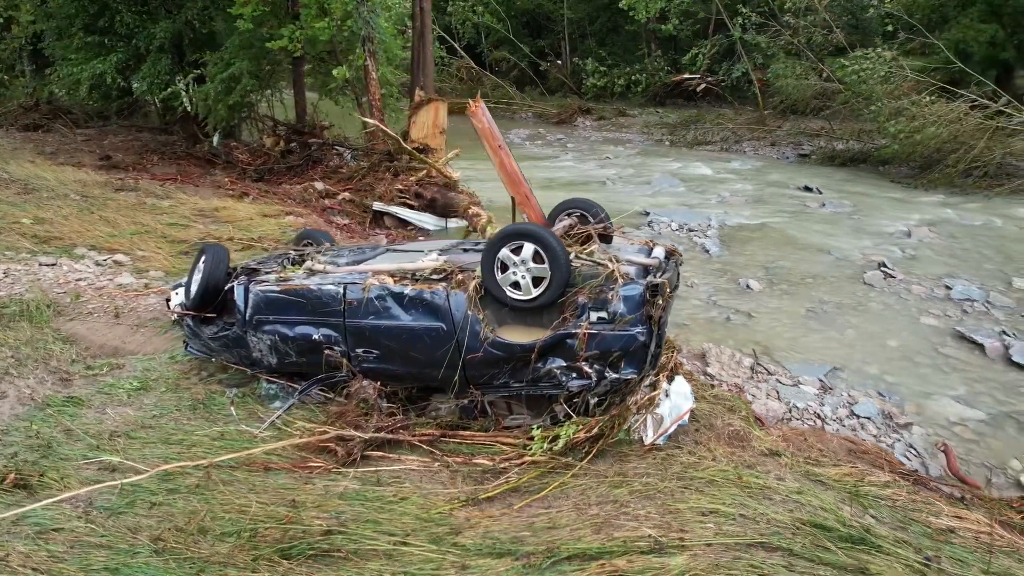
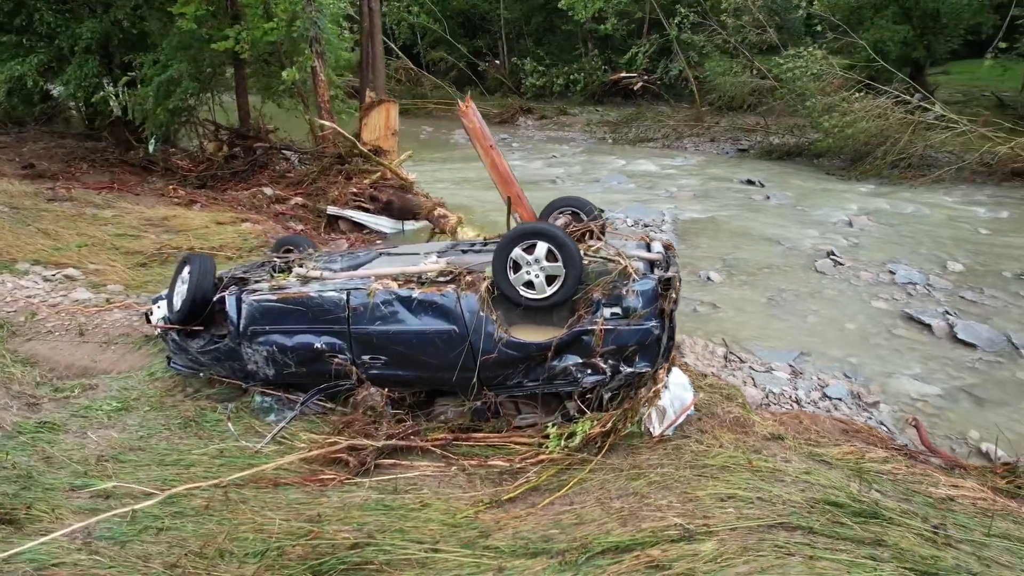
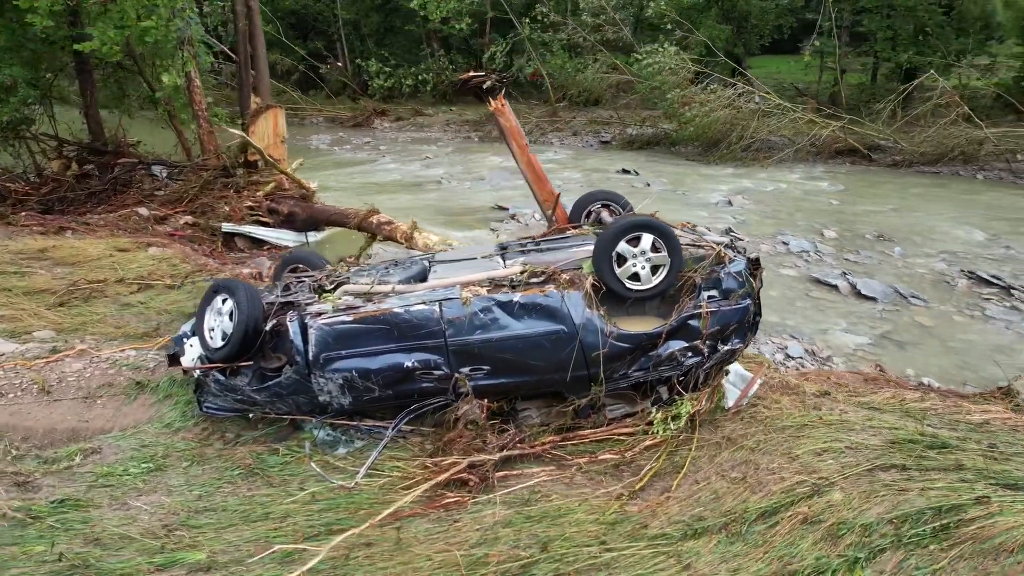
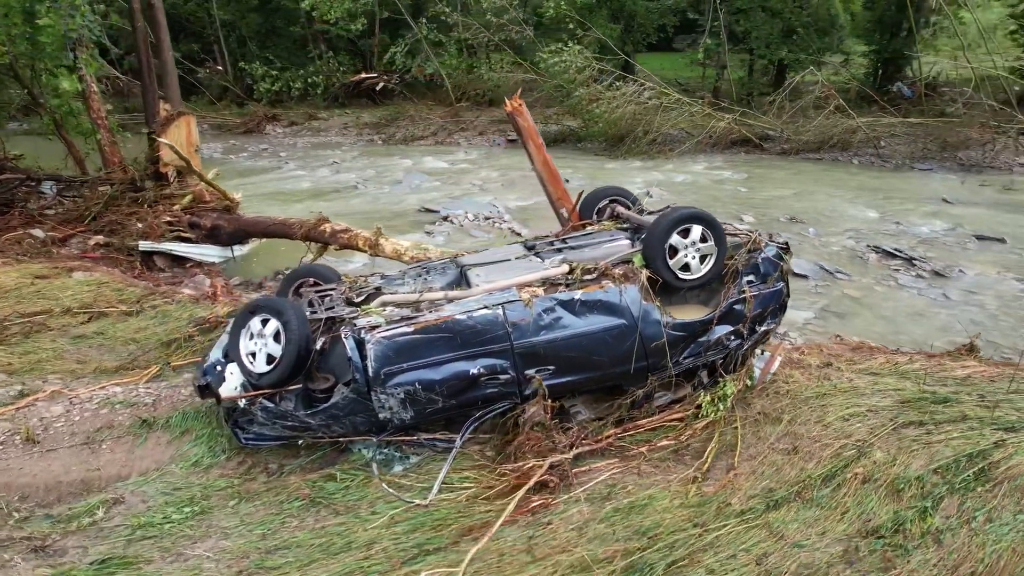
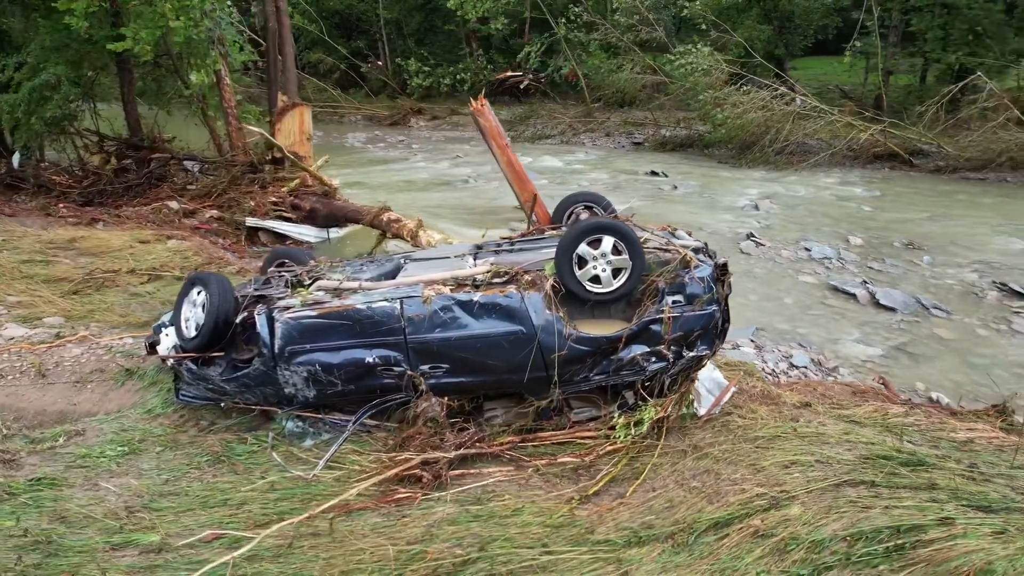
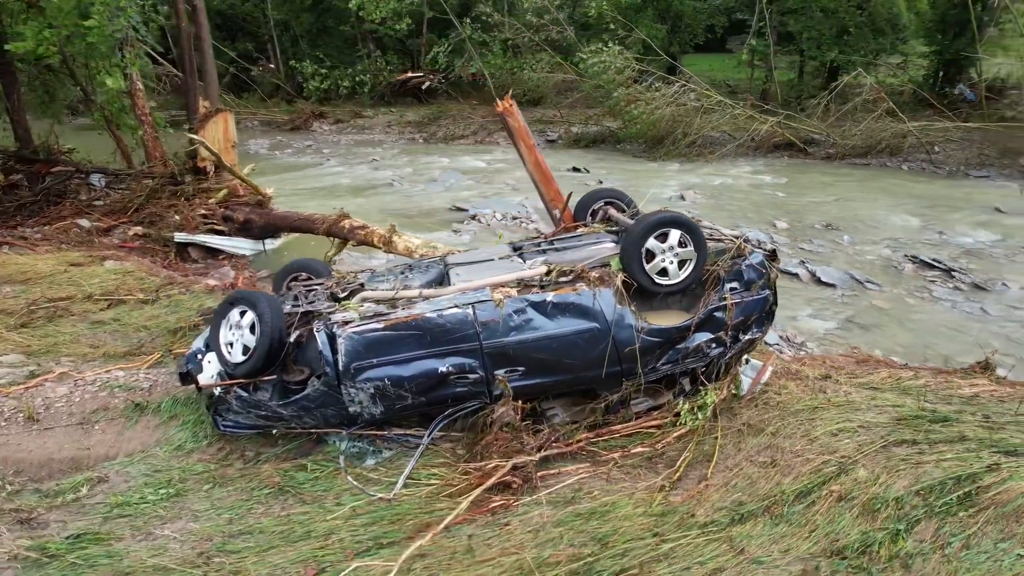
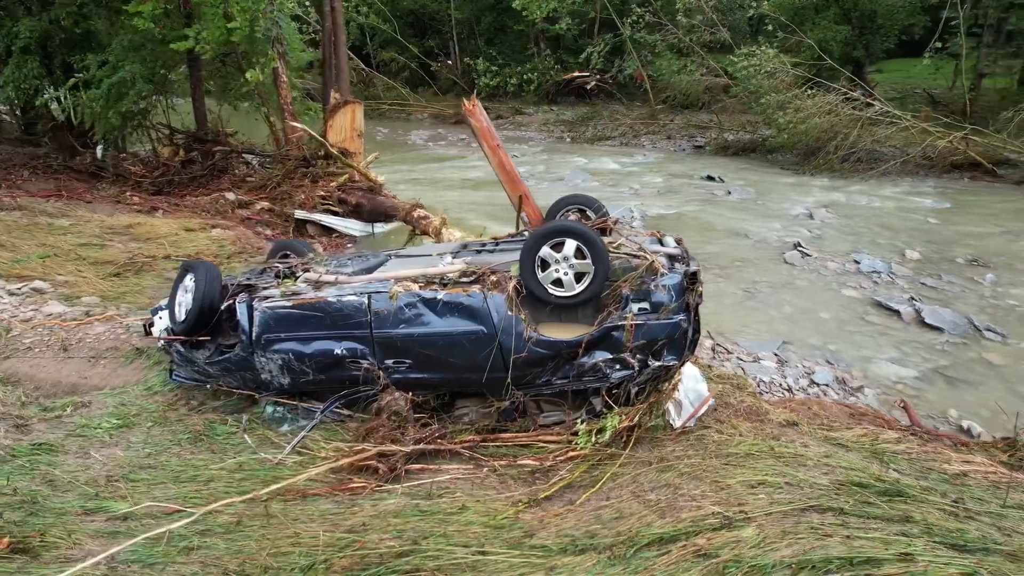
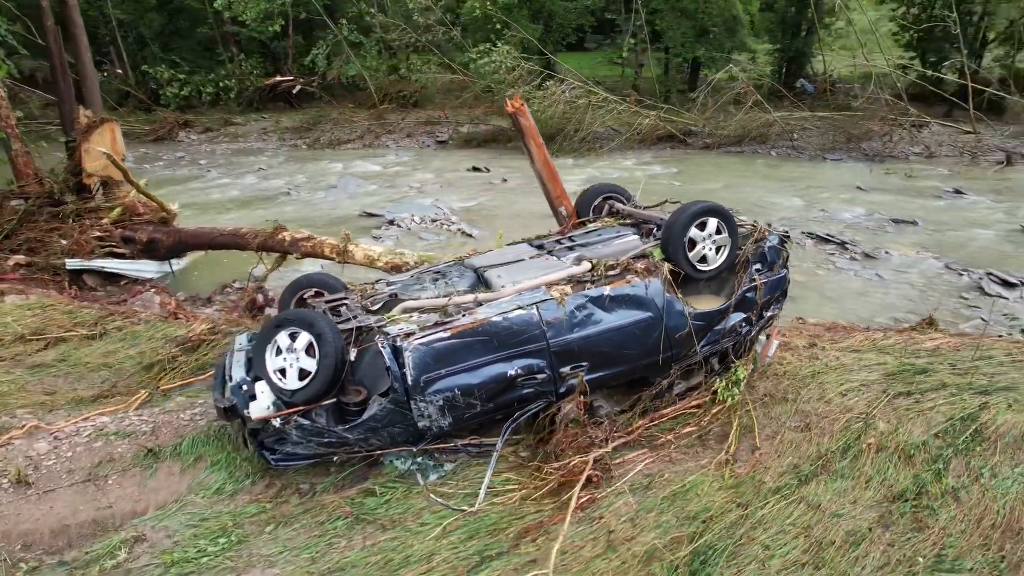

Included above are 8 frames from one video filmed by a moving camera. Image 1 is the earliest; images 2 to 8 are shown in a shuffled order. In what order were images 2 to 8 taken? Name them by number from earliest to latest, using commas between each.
2, 7, 5, 3, 6, 4, 8
